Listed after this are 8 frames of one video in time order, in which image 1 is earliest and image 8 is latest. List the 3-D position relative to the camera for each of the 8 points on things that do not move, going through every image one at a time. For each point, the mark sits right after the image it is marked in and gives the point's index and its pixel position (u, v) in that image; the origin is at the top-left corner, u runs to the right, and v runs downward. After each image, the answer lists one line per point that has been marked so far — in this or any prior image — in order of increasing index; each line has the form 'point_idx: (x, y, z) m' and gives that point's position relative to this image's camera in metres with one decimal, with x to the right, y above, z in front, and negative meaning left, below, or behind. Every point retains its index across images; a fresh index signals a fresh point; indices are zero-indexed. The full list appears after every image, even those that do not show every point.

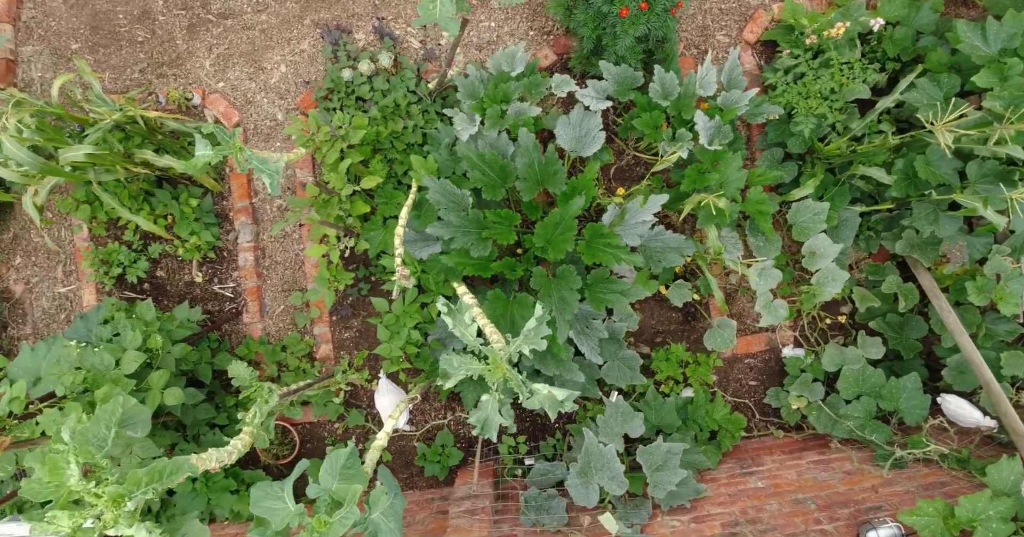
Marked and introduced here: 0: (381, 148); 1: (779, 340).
0: (-0.7, +0.7, +3.9) m
1: (+1.6, -0.4, +4.2) m
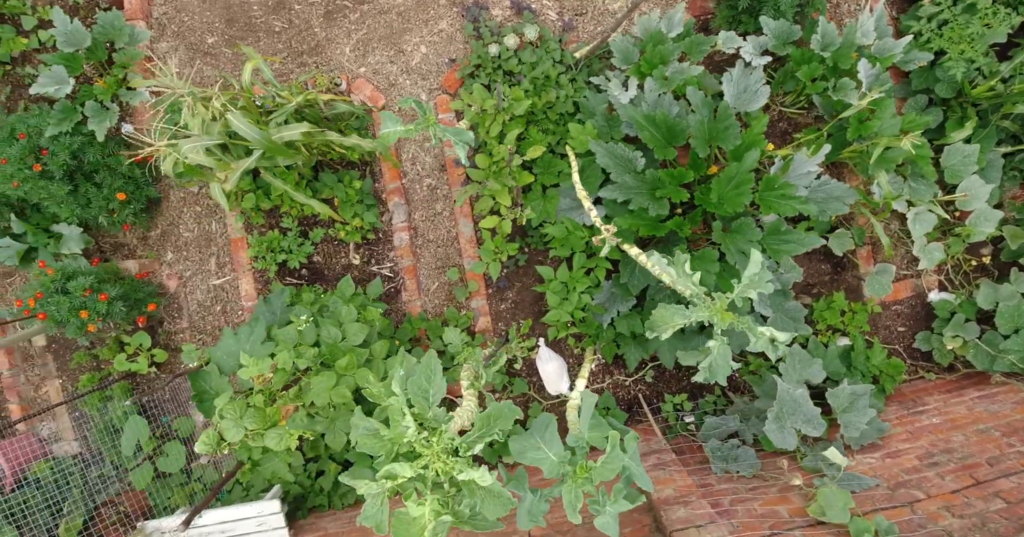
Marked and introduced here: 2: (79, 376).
0: (+0.1, +0.8, +4.0) m
1: (+2.5, -0.1, +4.3) m
2: (-2.7, -0.7, +4.5) m
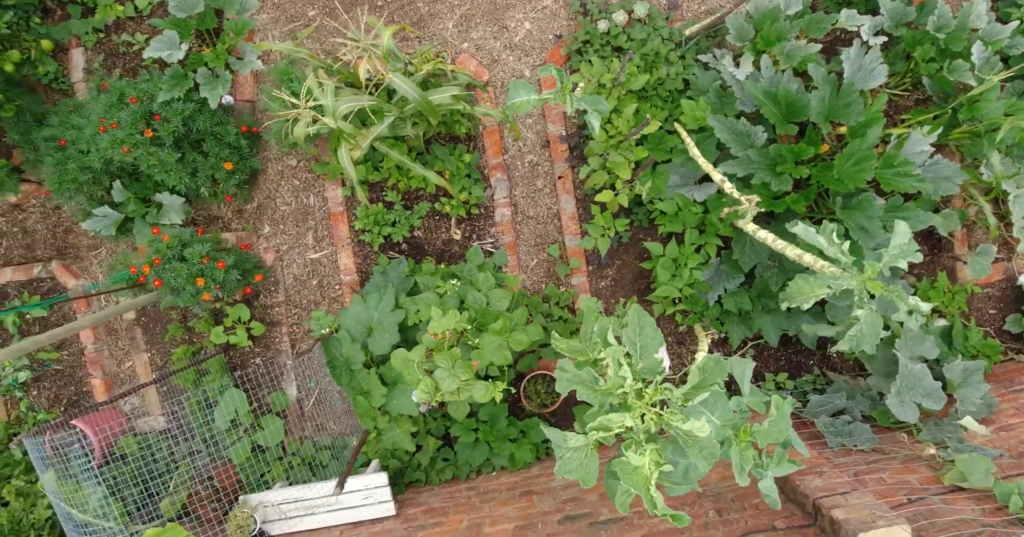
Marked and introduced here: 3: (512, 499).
0: (+0.8, +1.0, +4.0) m
1: (+3.1, 0.0, +4.4) m
2: (-2.1, -0.5, +4.4) m
3: (0.0, -1.3, +3.8) m
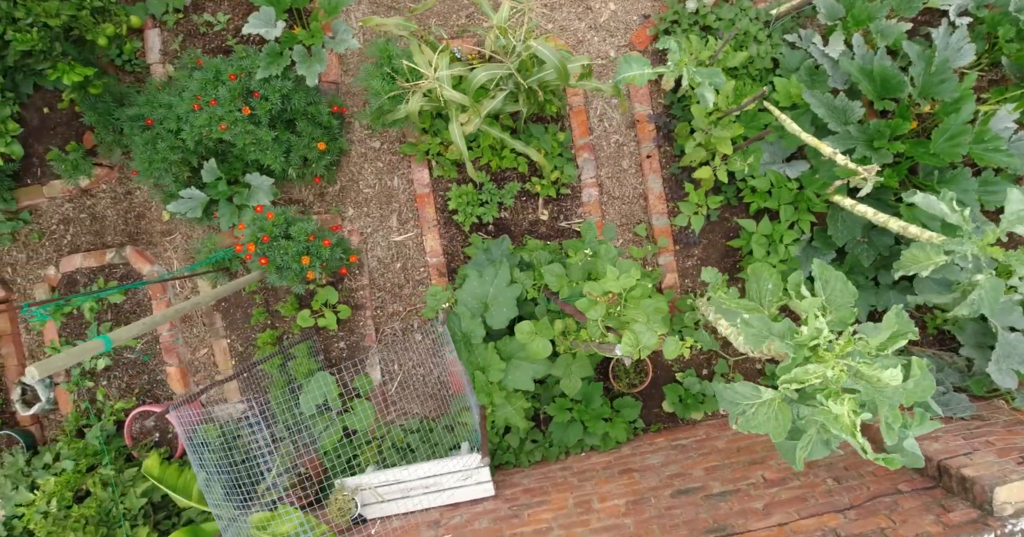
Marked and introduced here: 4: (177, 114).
0: (+1.3, +1.1, +4.0) m
1: (+3.6, +0.2, +4.5) m
2: (-1.6, -0.4, +4.3) m
3: (+0.5, -1.1, +3.8) m
4: (-1.8, +0.8, +3.8) m
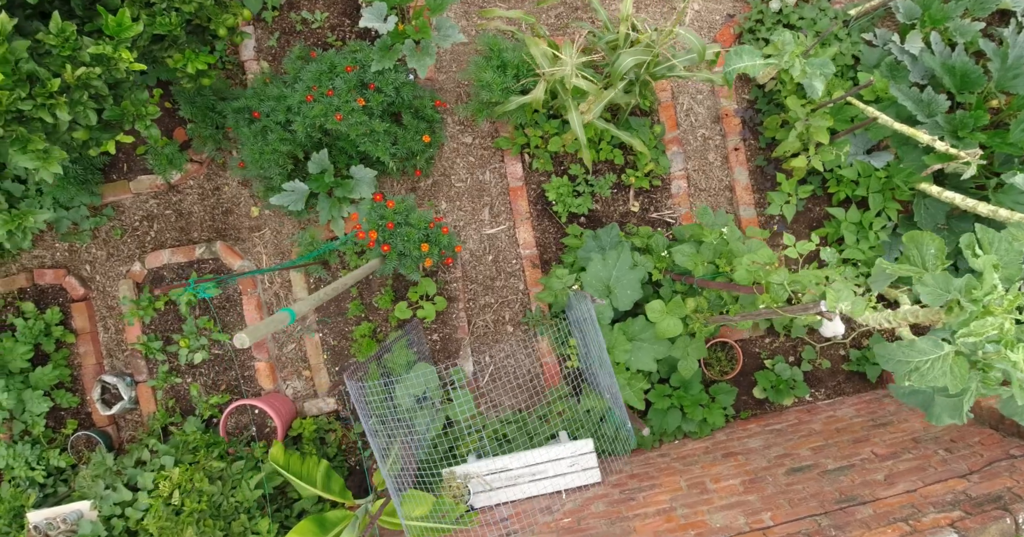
0: (+1.8, +1.2, +4.2) m
1: (+4.2, +0.2, +4.8) m
2: (-1.0, -0.4, +4.3) m
3: (+1.1, -1.1, +3.9) m
4: (-1.2, +0.9, +3.8) m
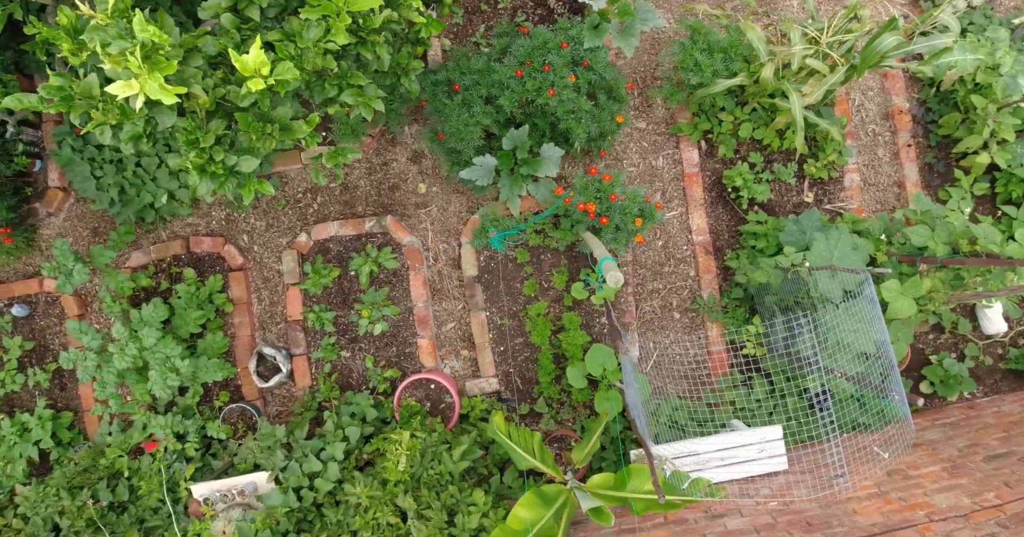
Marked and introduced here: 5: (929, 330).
0: (+2.9, +1.2, +4.4) m
1: (+5.2, +0.1, +5.0) m
2: (0.0, -0.2, +4.3) m
3: (+2.2, -1.0, +3.9) m
4: (-0.1, +1.0, +3.8) m
5: (+2.6, -0.4, +4.4) m
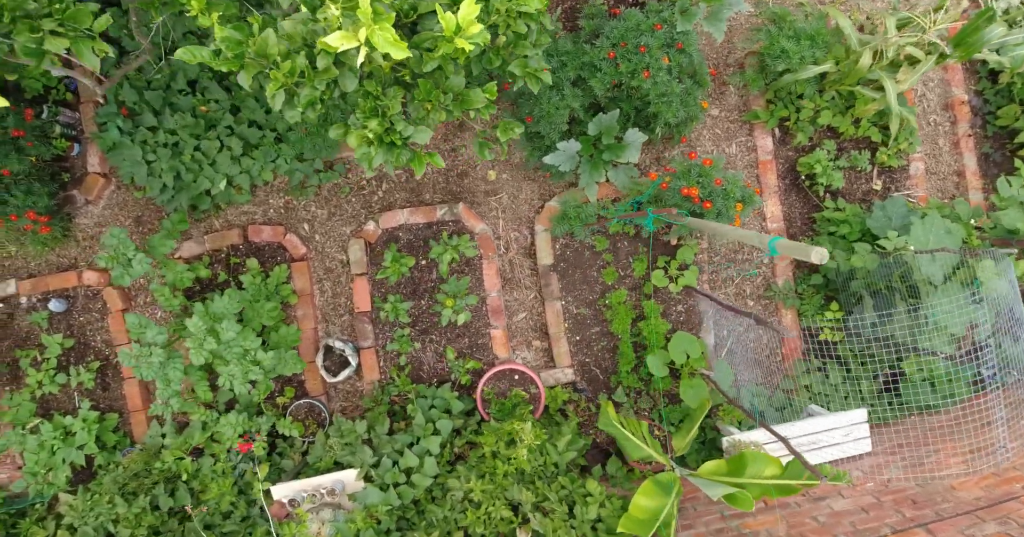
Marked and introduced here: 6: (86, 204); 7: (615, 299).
0: (+3.4, +1.3, +4.5) m
1: (+5.6, +0.2, +5.3) m
2: (+0.5, -0.2, +4.2) m
3: (+2.6, -0.9, +4.0) m
4: (+0.4, +1.1, +3.7) m
5: (+3.0, -0.3, +4.5) m
6: (-2.6, +0.4, +4.3) m
7: (+0.6, -0.2, +4.1) m
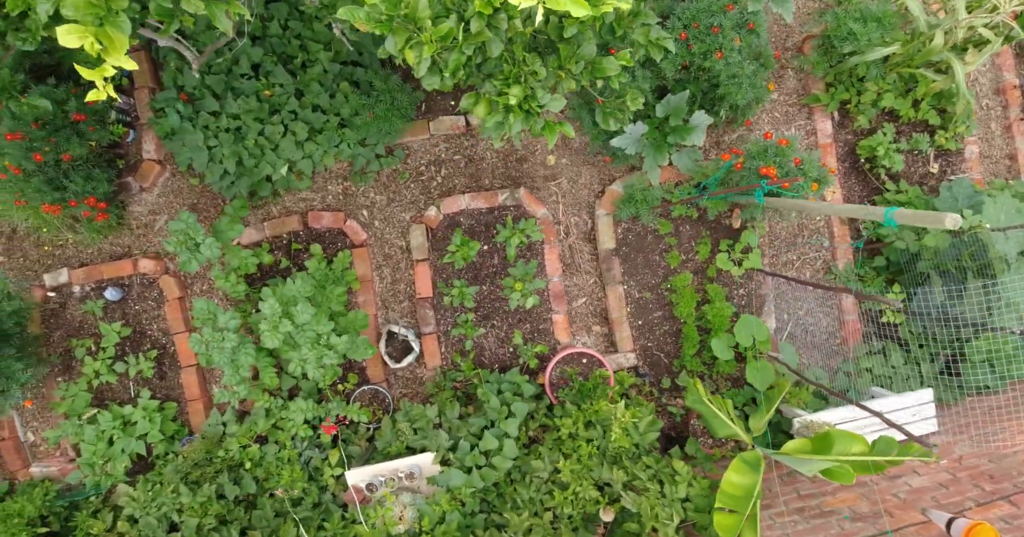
0: (+3.7, +1.4, +4.6) m
1: (+5.9, +0.4, +5.4) m
2: (+0.8, -0.1, +4.2) m
3: (+3.0, -0.8, +4.1) m
4: (+0.8, +1.2, +3.7) m
5: (+3.4, -0.2, +4.5) m
6: (-2.2, +0.5, +4.3) m
7: (+1.0, -0.1, +4.1) m
